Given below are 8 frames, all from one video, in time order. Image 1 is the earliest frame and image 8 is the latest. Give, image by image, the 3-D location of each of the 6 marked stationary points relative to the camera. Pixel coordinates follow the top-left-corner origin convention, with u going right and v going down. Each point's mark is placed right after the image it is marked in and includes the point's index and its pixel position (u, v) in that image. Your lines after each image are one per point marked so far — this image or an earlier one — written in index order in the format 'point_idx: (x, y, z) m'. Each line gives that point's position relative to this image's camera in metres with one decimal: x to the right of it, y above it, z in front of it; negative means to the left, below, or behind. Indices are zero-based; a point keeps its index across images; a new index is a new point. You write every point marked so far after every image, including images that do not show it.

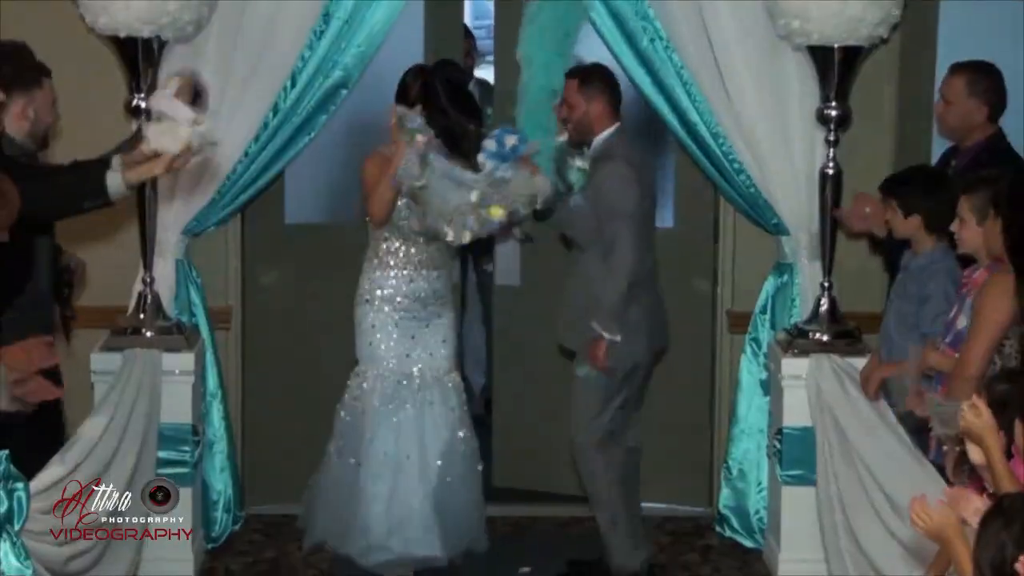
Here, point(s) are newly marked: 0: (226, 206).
0: (-0.9, +0.2, +3.7) m
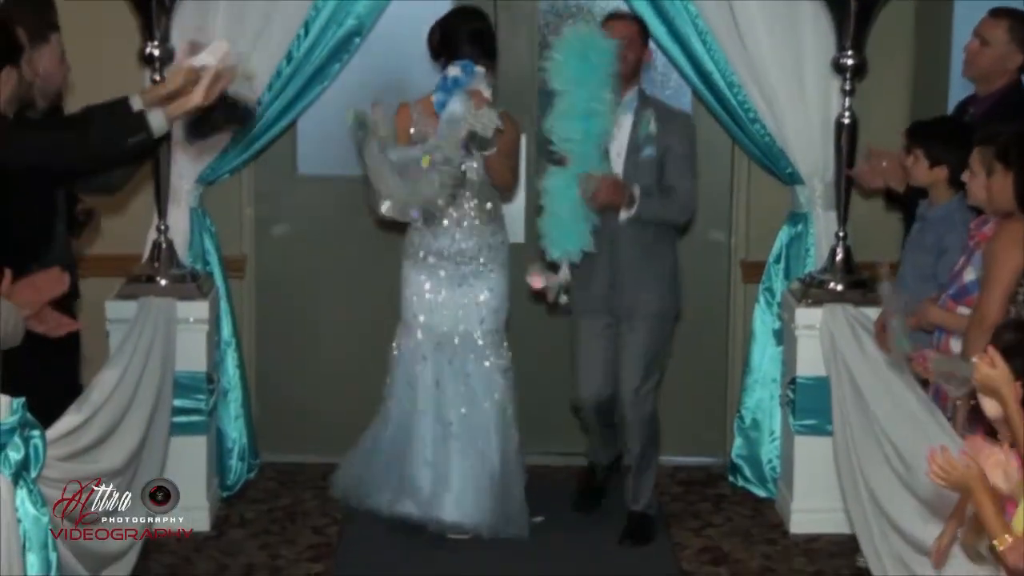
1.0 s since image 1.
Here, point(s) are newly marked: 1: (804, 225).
0: (-0.8, +0.4, +3.7) m
1: (+0.9, +0.2, +3.7) m
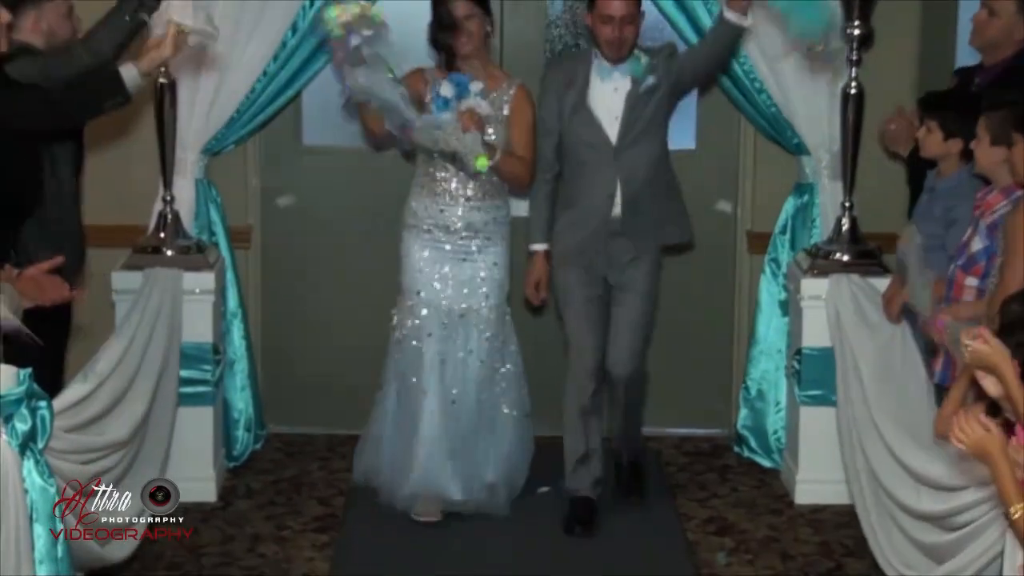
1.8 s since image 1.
0: (-0.8, +0.5, +3.7) m
1: (+0.9, +0.3, +3.7) m
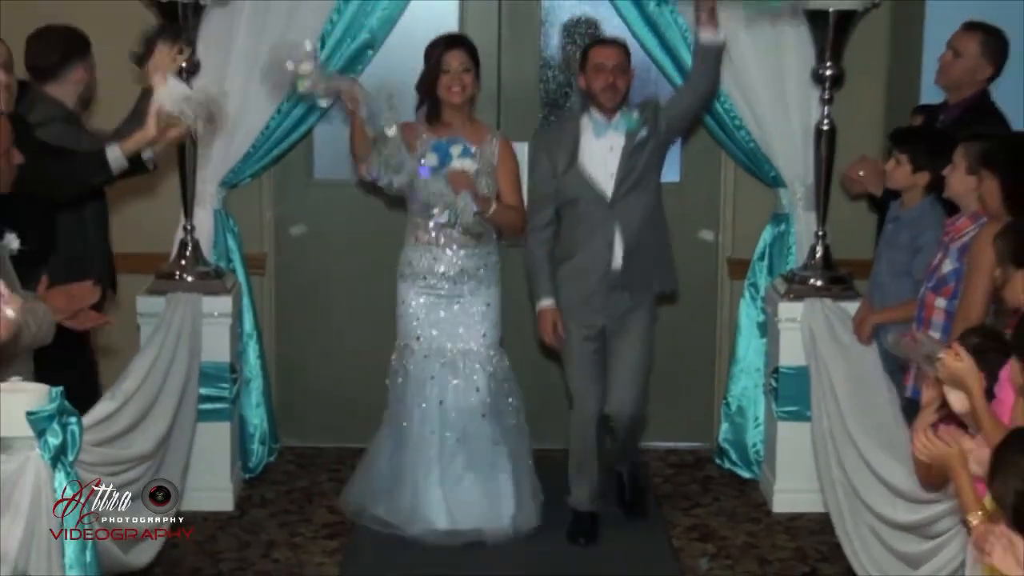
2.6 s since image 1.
0: (-0.8, +0.4, +4.0) m
1: (+0.9, +0.2, +4.0) m
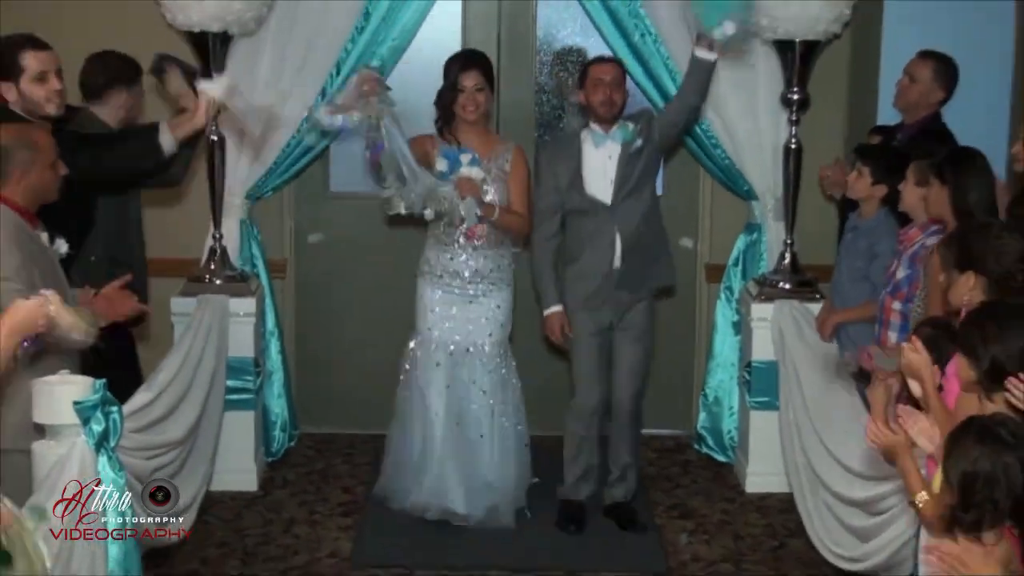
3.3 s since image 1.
0: (-0.8, +0.4, +4.4) m
1: (+0.9, +0.2, +4.4) m
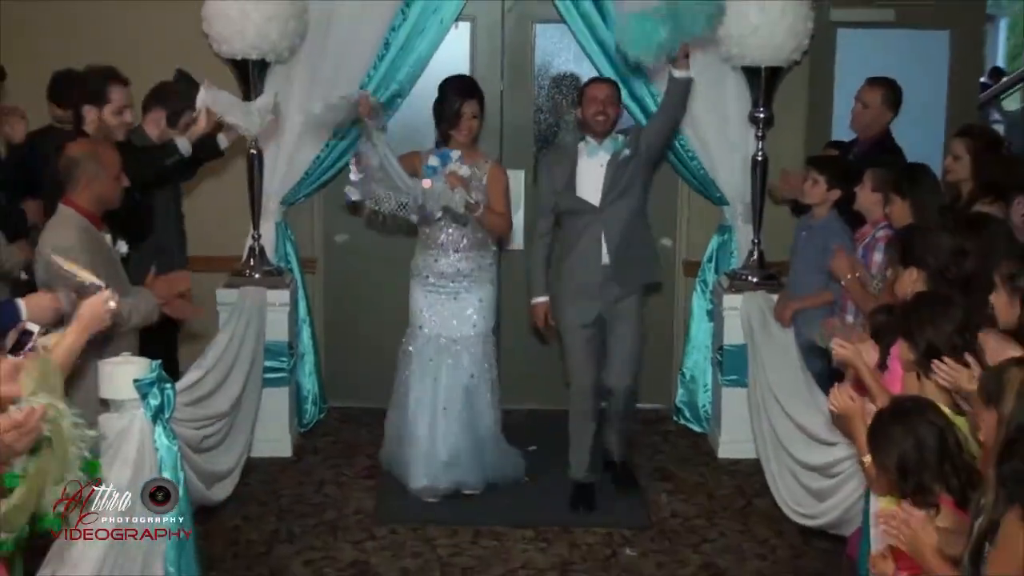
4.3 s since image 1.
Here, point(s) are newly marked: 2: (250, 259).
0: (-0.8, +0.4, +5.0) m
1: (+0.9, +0.2, +5.0) m
2: (-1.0, +0.1, +4.9) m
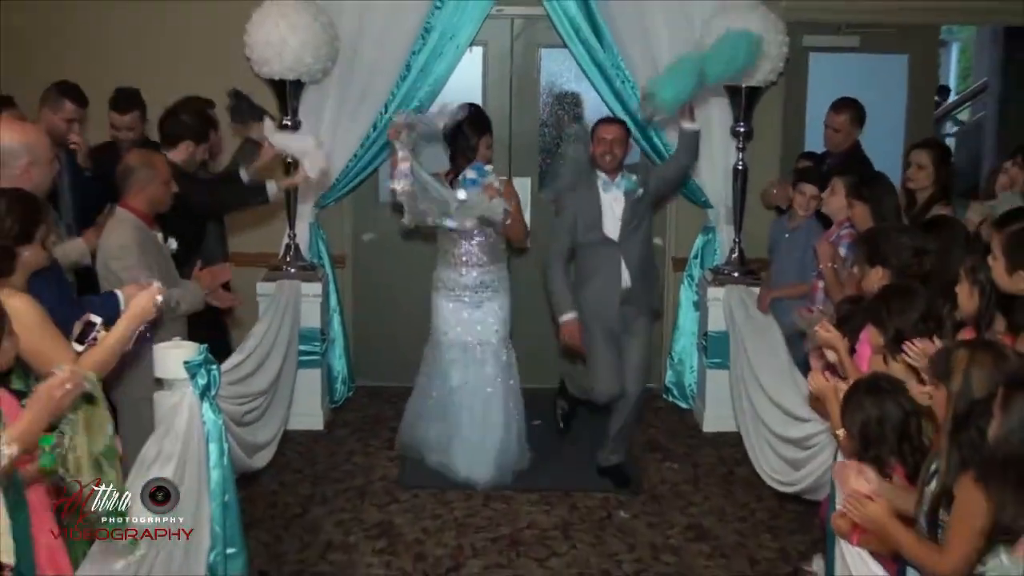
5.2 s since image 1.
0: (-0.8, +0.5, +5.6) m
1: (+0.9, +0.3, +5.5) m
2: (-1.0, +0.1, +5.5) m
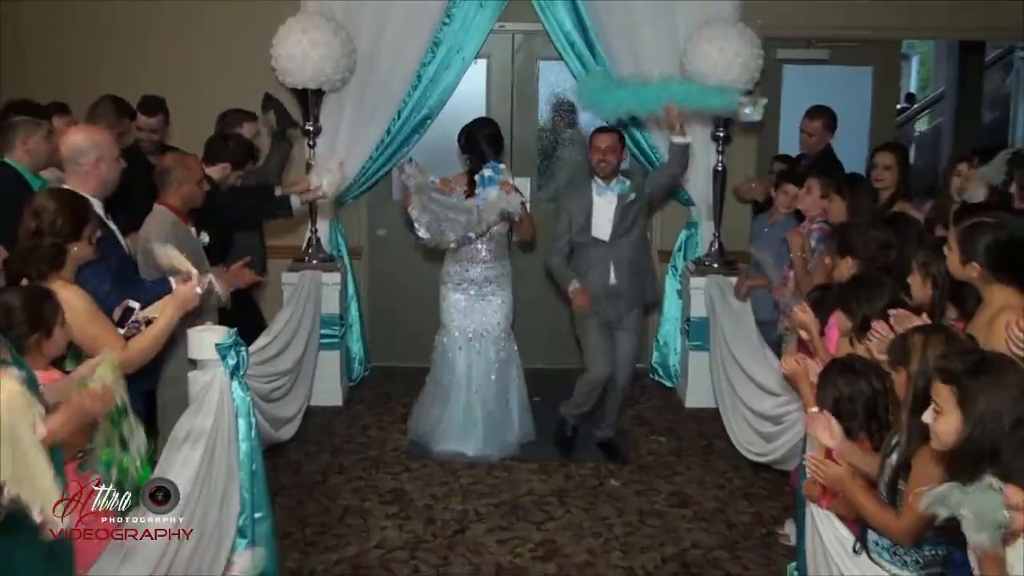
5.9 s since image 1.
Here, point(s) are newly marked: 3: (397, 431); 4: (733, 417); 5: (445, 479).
0: (-0.8, +0.5, +6.1) m
1: (+0.9, +0.3, +6.1) m
2: (-1.0, +0.2, +6.1) m
3: (-0.5, -0.7, +5.9) m
4: (+1.0, -0.6, +5.8) m
5: (-0.3, -0.8, +5.3) m
